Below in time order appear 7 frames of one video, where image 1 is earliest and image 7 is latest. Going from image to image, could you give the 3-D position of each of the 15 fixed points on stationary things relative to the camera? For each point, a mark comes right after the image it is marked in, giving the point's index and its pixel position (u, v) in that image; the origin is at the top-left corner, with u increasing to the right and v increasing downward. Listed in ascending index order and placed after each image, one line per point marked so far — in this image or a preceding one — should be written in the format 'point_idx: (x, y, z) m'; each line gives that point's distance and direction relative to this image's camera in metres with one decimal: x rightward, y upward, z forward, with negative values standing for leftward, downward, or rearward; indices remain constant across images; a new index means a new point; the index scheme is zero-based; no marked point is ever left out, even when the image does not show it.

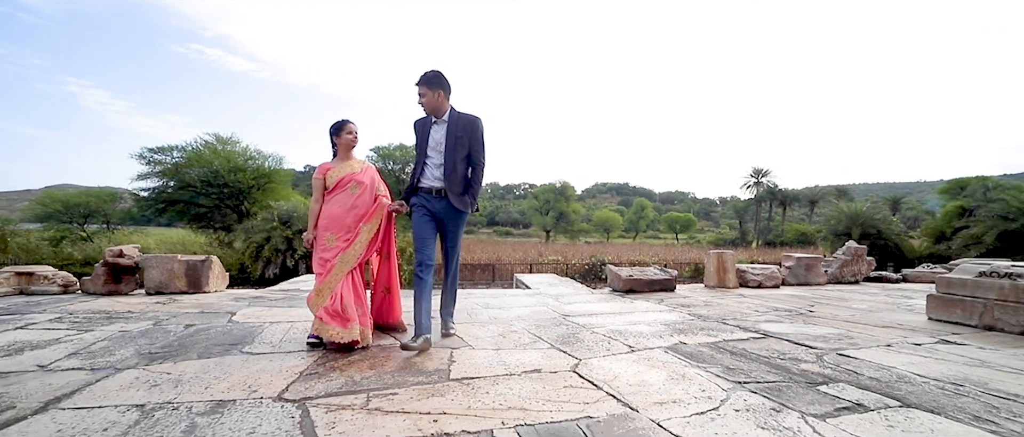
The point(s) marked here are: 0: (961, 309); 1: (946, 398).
0: (+3.5, -0.7, +3.2) m
1: (+1.8, -0.8, +1.7) m
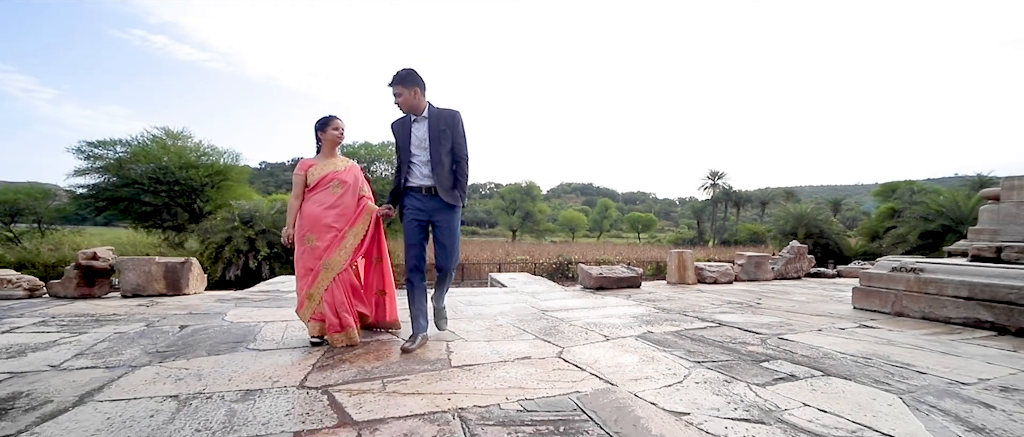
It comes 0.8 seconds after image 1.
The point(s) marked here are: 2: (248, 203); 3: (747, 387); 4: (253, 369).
0: (+3.4, -0.7, +3.7) m
1: (+1.8, -0.8, +2.2) m
2: (-10.6, +0.6, +16.2) m
3: (+1.1, -0.8, +1.9) m
4: (-1.4, -0.8, +2.2) m
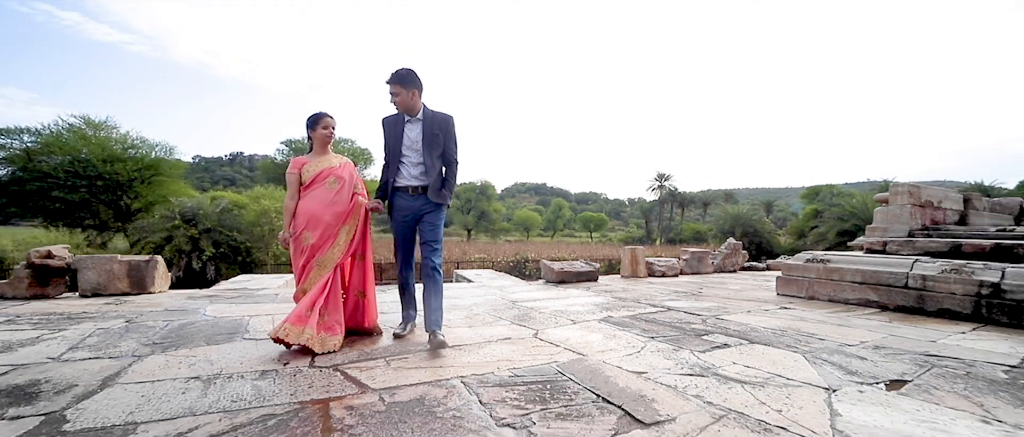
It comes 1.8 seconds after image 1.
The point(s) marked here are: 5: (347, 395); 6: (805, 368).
0: (+3.1, -0.7, +4.4) m
1: (+1.7, -0.8, +2.7) m
2: (-12.2, +0.7, +15.3) m
3: (+1.0, -0.8, +2.4) m
4: (-1.5, -0.8, +2.4) m
5: (-0.7, -0.8, +1.8) m
6: (+1.5, -0.8, +2.1) m
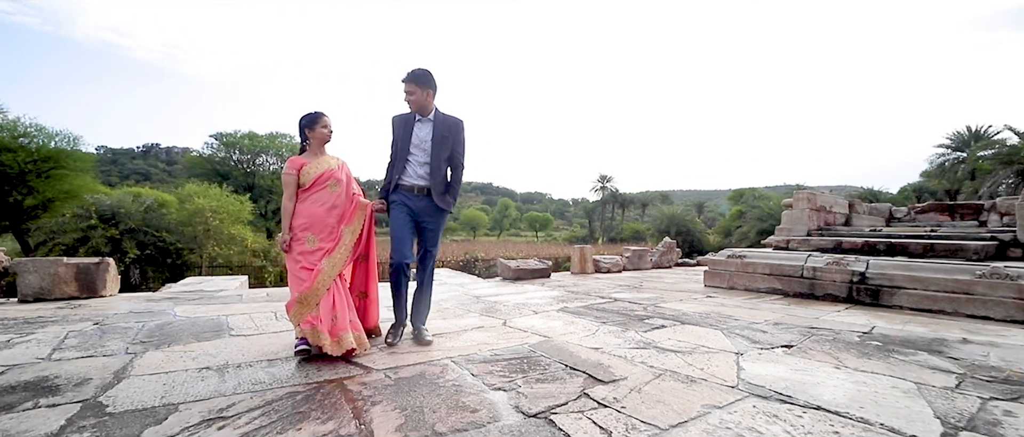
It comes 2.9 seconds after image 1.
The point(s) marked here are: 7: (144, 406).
0: (+2.6, -0.7, +5.2) m
1: (+1.5, -0.8, +3.3) m
2: (-13.9, +0.7, +14.0) m
3: (+0.9, -0.8, +2.9) m
4: (-1.6, -0.8, +2.5) m
5: (-0.8, -0.8, +2.1) m
6: (+1.4, -0.8, +2.6) m
7: (-1.5, -0.8, +1.7) m
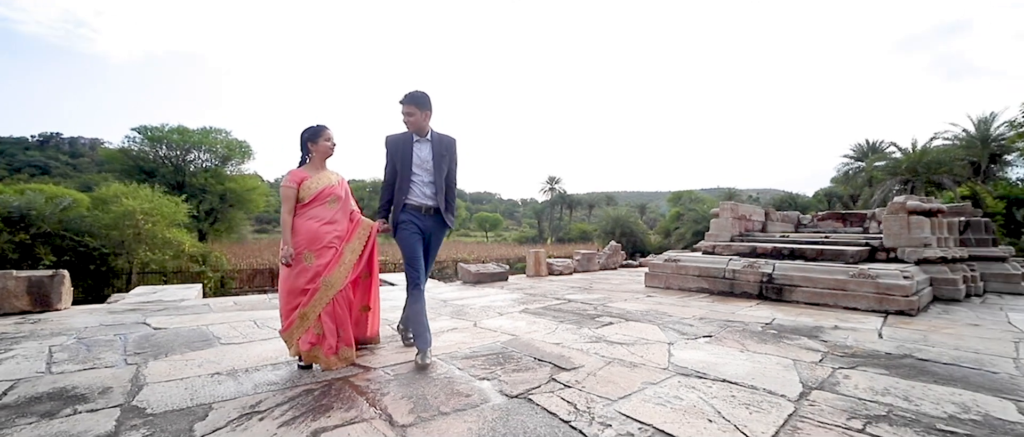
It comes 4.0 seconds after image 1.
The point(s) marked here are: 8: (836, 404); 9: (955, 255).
0: (+2.1, -0.9, +5.9) m
1: (+1.2, -0.9, +3.9) m
2: (-15.4, +0.6, +12.6) m
3: (+0.6, -0.9, +3.4) m
4: (-1.8, -0.9, +2.8) m
5: (-0.9, -0.9, +2.4) m
6: (+1.1, -0.9, +3.2) m
7: (-1.6, -0.9, +1.9) m
8: (+1.5, -0.9, +1.9) m
9: (+5.6, -0.5, +5.2) m
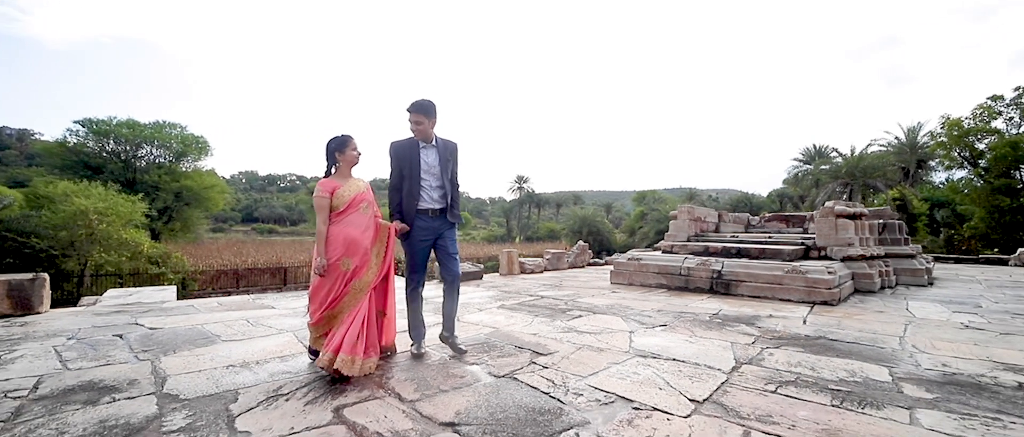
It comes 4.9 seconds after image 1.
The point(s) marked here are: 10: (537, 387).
0: (+1.7, -0.9, +6.4) m
1: (+1.0, -1.0, +4.4) m
2: (-16.2, +0.6, +11.8) m
3: (+0.5, -1.0, +3.9) m
4: (-1.9, -1.0, +3.0) m
5: (-1.0, -1.0, +2.7) m
6: (+1.0, -1.0, +3.7) m
7: (-1.6, -0.9, +2.2) m
8: (+1.5, -0.9, +2.4) m
9: (+5.3, -0.5, +6.0) m
10: (+0.1, -0.9, +2.3) m
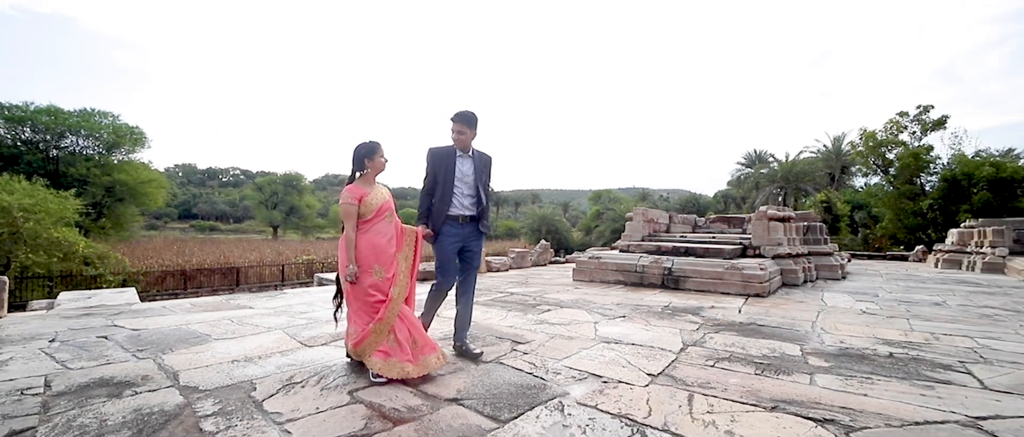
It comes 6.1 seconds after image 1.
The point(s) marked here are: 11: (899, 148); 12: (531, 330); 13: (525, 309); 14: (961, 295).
0: (+1.2, -0.9, +6.9) m
1: (+0.7, -1.0, +4.8) m
2: (-17.2, +0.7, +10.5) m
3: (+0.2, -1.0, +4.3) m
4: (-2.0, -1.0, +3.2) m
5: (-1.1, -1.0, +3.0) m
6: (+0.8, -1.0, +4.2) m
7: (-1.7, -1.0, +2.4) m
8: (+1.4, -1.0, +3.0) m
9: (+4.8, -0.6, +6.9) m
10: (+0.1, -1.0, +2.6) m
11: (+17.6, +3.2, +18.5) m
12: (+0.2, -1.0, +3.7) m
13: (+0.1, -1.0, +4.7) m
14: (+5.8, -1.0, +5.2) m
